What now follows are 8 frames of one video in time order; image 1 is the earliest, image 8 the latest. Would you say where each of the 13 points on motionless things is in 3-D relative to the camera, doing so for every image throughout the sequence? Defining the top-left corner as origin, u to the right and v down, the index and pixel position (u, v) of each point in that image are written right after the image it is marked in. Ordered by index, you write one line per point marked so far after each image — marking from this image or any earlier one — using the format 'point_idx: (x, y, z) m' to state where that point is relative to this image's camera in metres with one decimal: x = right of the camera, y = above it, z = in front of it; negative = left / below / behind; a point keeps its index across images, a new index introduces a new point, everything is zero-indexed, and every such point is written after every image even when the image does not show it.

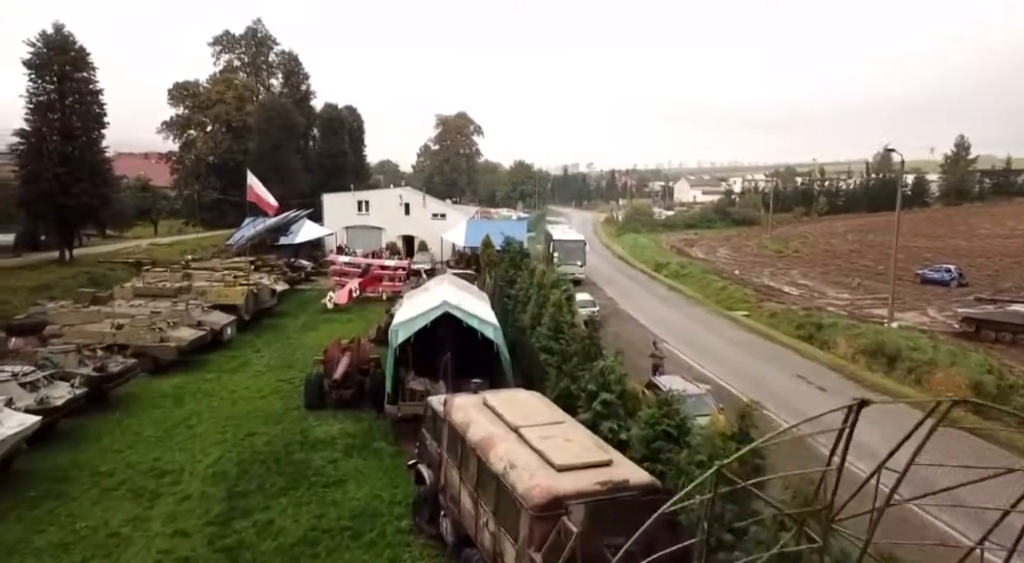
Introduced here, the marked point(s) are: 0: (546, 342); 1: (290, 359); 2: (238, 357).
0: (+0.8, -1.4, +14.1) m
1: (-6.8, -2.4, +18.1) m
2: (-8.2, -2.3, +17.9) m
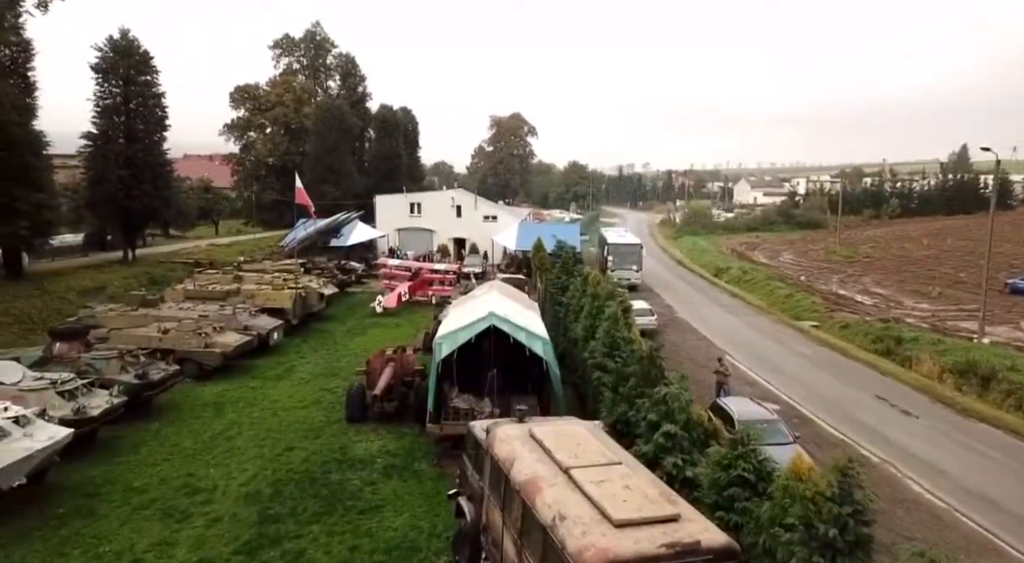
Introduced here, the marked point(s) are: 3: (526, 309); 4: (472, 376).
0: (+1.9, -1.7, +13.0) m
1: (-5.3, -2.5, +17.6) m
2: (-6.8, -2.4, +17.6) m
3: (+0.3, -0.7, +15.3) m
4: (-0.9, -2.0, +12.7) m
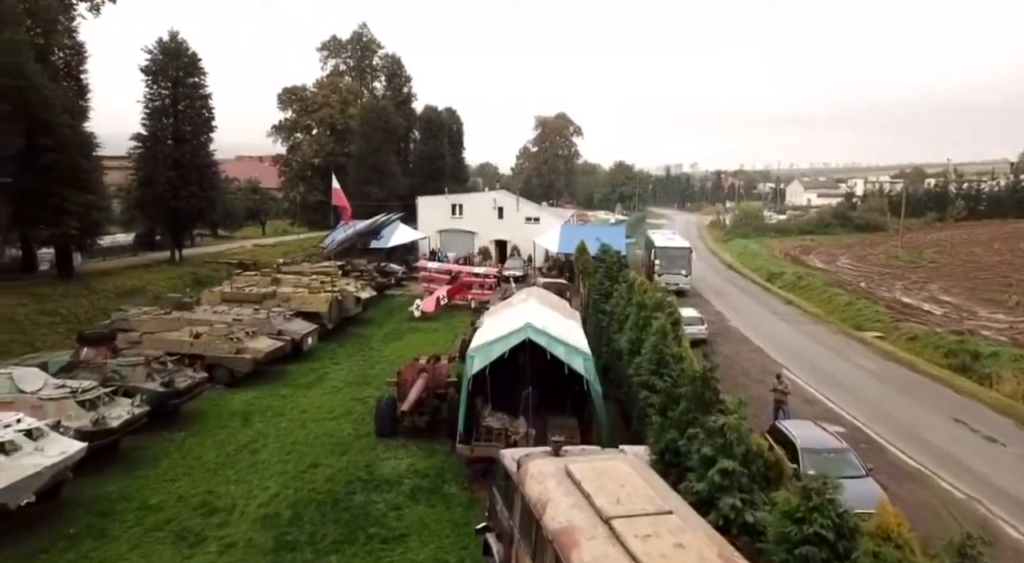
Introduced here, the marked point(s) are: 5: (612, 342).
0: (+2.7, -1.9, +11.9) m
1: (-4.1, -2.7, +17.1) m
2: (-5.6, -2.5, +17.1) m
3: (+1.3, -0.9, +14.3) m
4: (-0.1, -2.2, +11.8) m
5: (+2.9, -1.7, +16.9) m
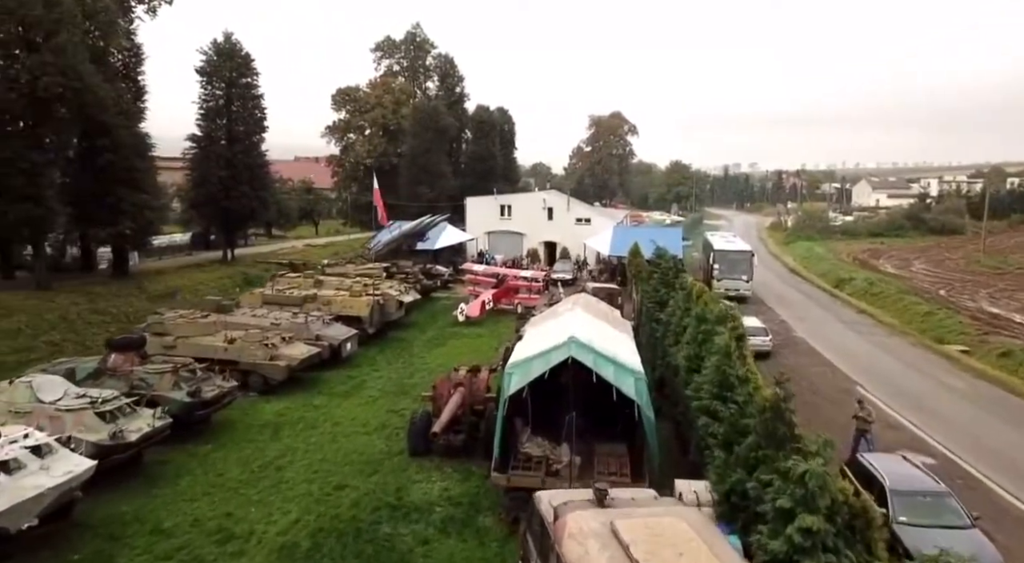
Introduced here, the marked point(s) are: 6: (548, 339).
0: (+3.5, -2.1, +10.6) m
1: (-2.9, -2.8, +16.3) m
2: (-4.4, -2.7, +16.5) m
3: (+2.3, -1.1, +13.1) m
4: (+0.7, -2.4, +10.7) m
5: (+4.1, -1.9, +15.5) m
6: (+0.7, -1.1, +11.3) m
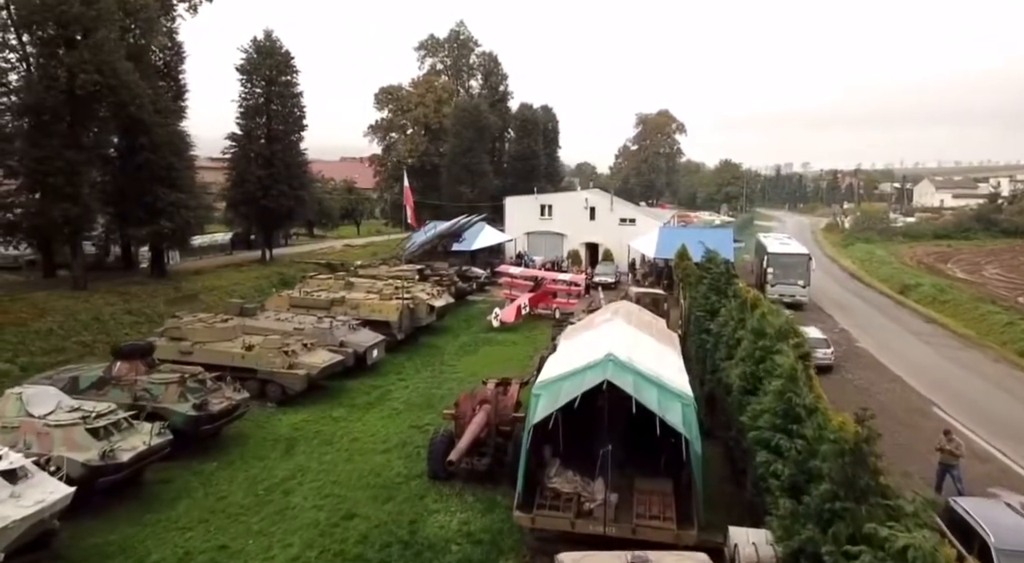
0: (+3.9, -2.3, +9.1) m
1: (-2.0, -2.9, +15.2) m
2: (-3.5, -2.8, +15.5) m
3: (+2.9, -1.3, +11.7) m
4: (+1.1, -2.5, +9.4) m
5: (+4.9, -2.1, +13.9) m
6: (+1.2, -1.2, +10.0) m
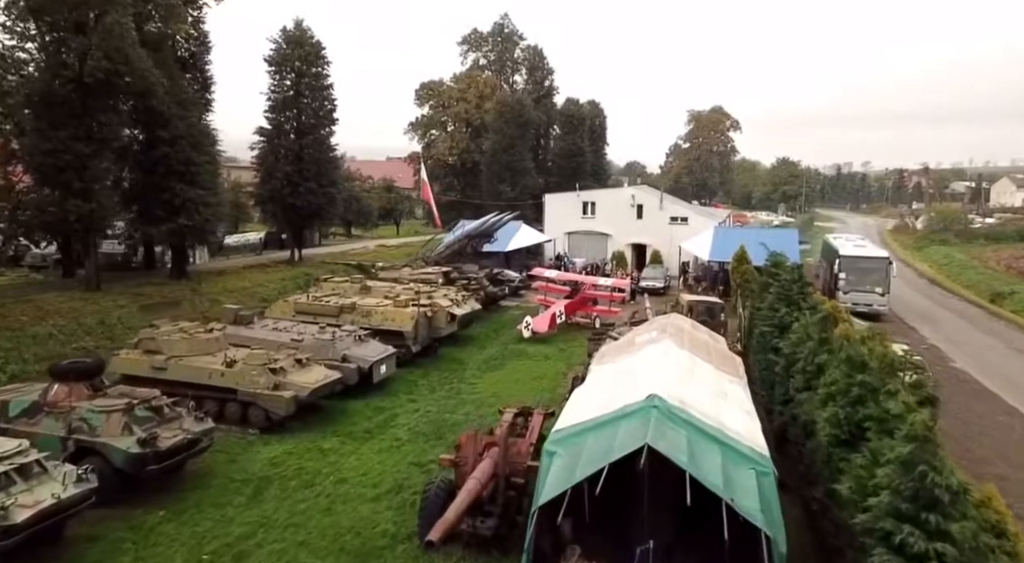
0: (+4.0, -2.5, +6.4) m
1: (-1.5, -3.1, +13.0) m
2: (-2.9, -2.9, +13.4) m
3: (+3.2, -1.5, +9.0) m
4: (+1.2, -2.7, +6.9) m
5: (+5.3, -2.3, +11.1) m
6: (+1.3, -1.4, +7.5) m
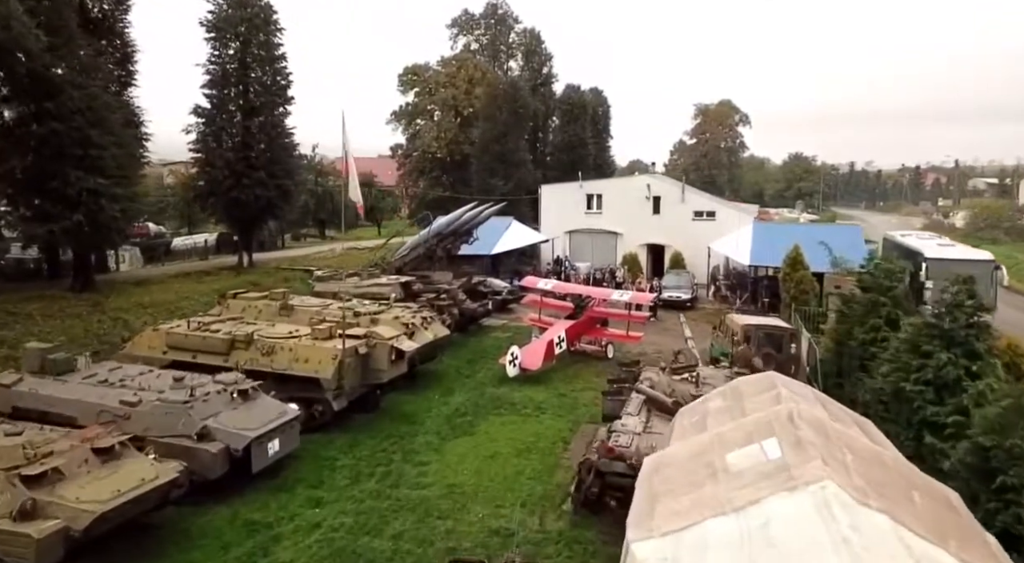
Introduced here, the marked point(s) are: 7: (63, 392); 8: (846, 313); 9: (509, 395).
0: (+3.5, -2.8, +0.9) m
1: (-1.9, -3.4, +7.5) m
2: (-3.3, -3.2, +8.0) m
3: (+2.7, -1.8, +3.6) m
4: (+0.7, -3.0, +1.4) m
5: (+4.9, -2.6, +5.7) m
6: (+0.9, -1.7, +2.0) m
7: (-6.6, -1.5, +8.6) m
8: (+6.5, -0.7, +11.0) m
9: (0.0, -2.5, +12.8) m
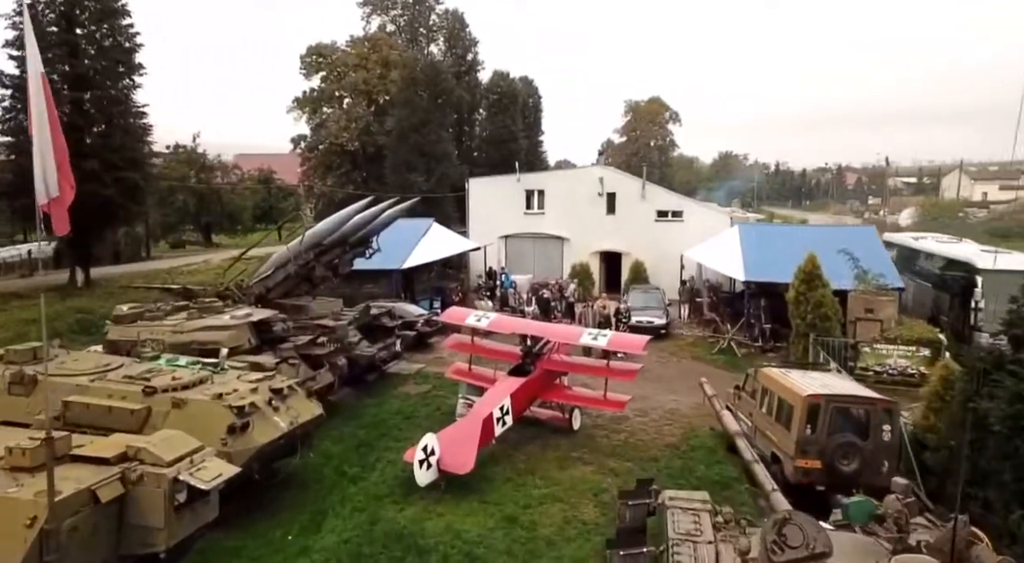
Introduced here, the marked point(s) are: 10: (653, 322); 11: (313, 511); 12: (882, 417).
0: (+3.8, -3.3, -3.9) m
1: (-2.4, -4.1, +2.0) m
2: (-3.8, -3.9, +2.3) m
3: (+2.7, -2.3, -1.4) m
4: (+1.0, -3.6, -3.7) m
5: (+4.6, -3.1, +1.0) m
6: (+1.0, -2.3, -3.1) m
7: (-7.2, -2.2, +2.5) m
8: (+5.6, -1.1, +6.5) m
9: (-1.1, -3.1, +7.5) m
10: (+3.7, -1.1, +15.5) m
11: (-2.6, -3.0, +8.0) m
12: (+4.6, -1.7, +8.0) m
